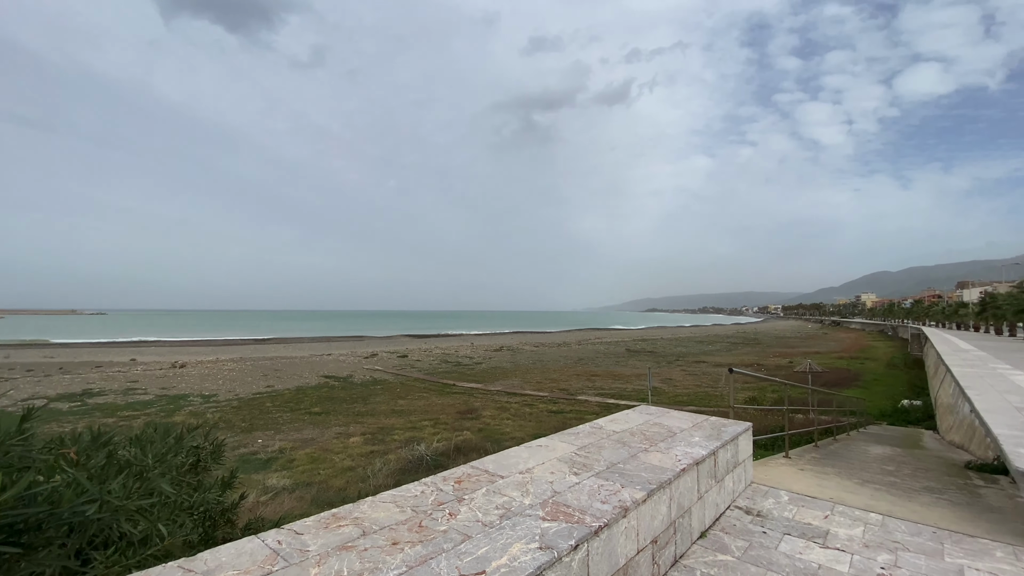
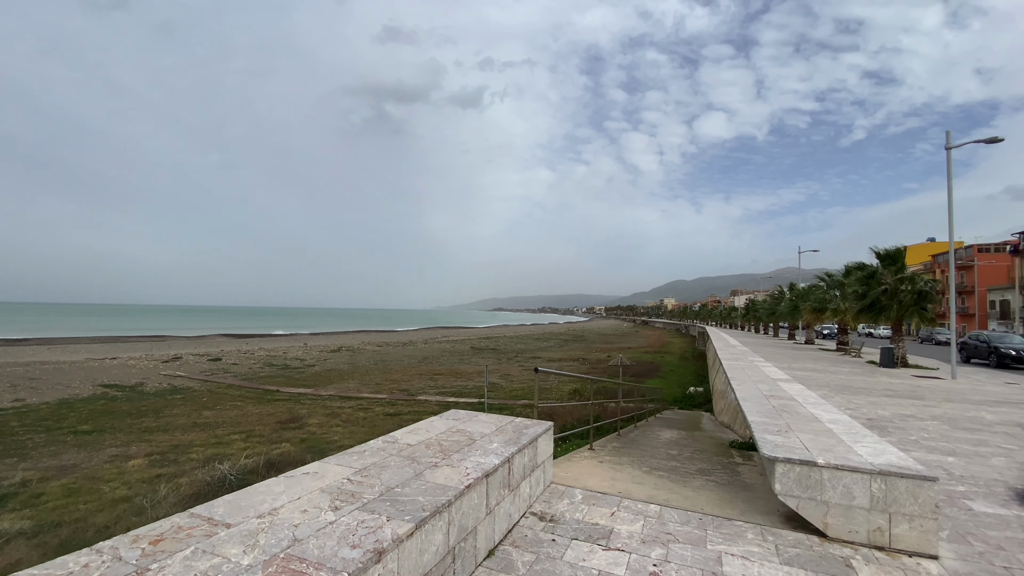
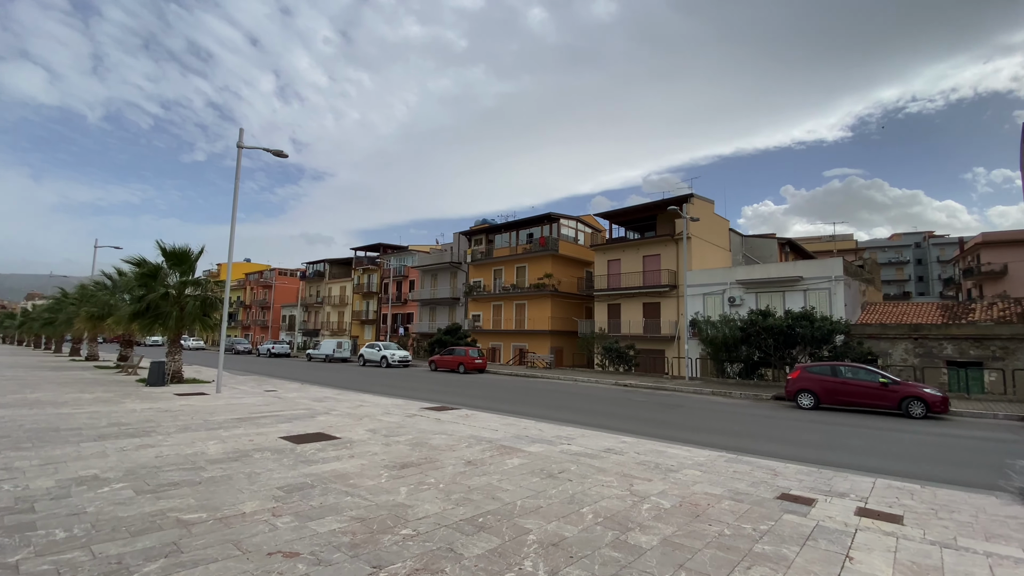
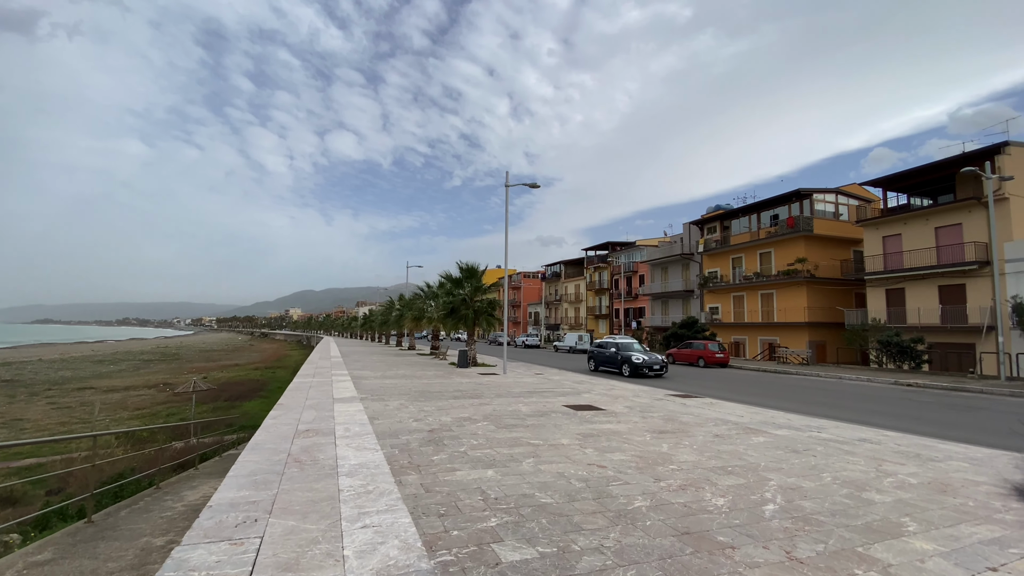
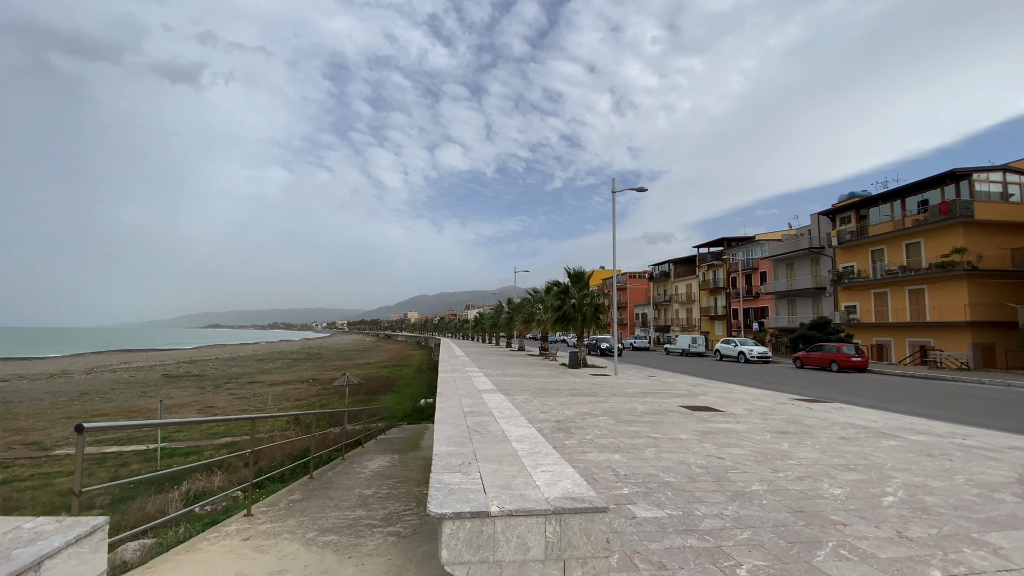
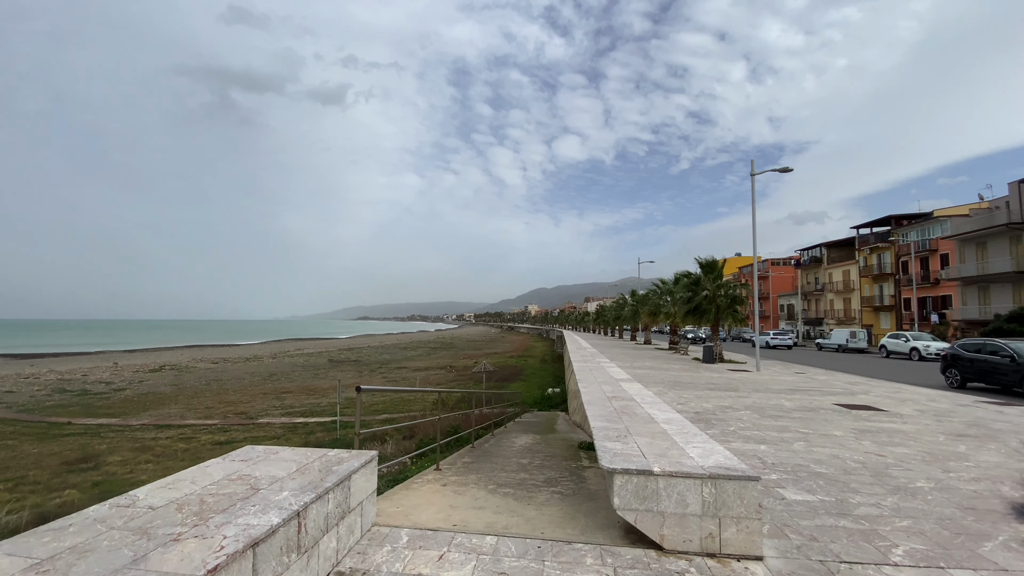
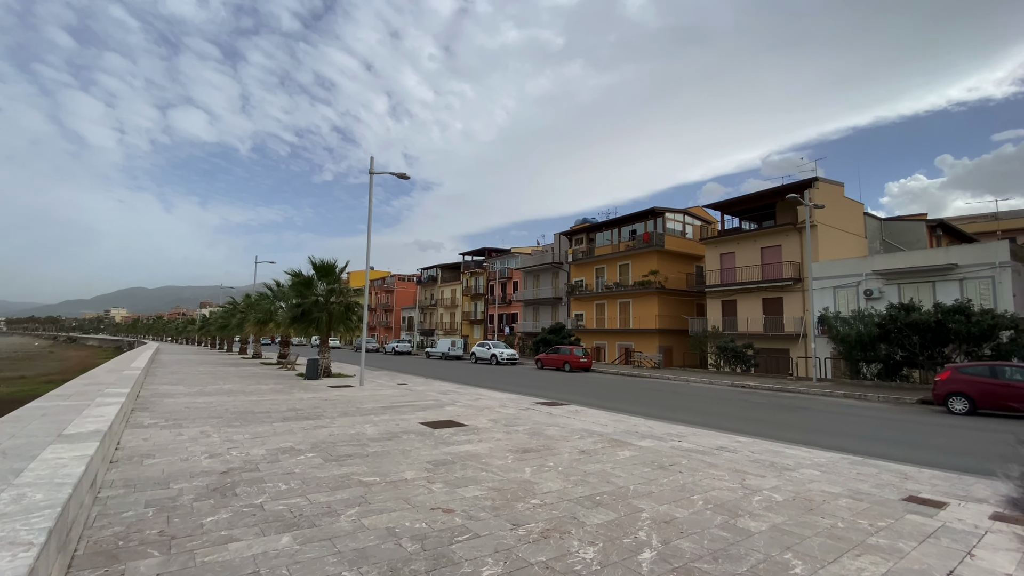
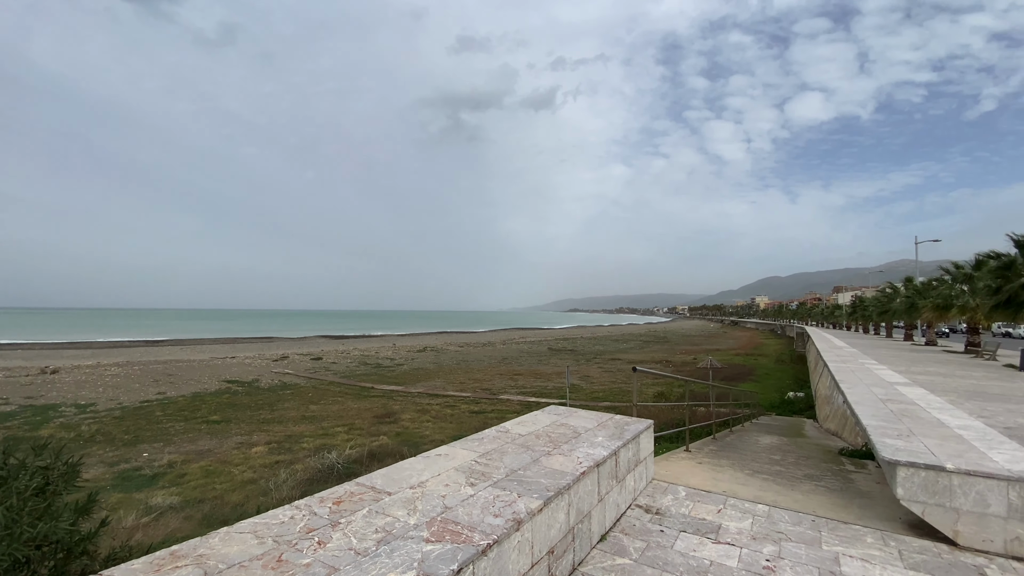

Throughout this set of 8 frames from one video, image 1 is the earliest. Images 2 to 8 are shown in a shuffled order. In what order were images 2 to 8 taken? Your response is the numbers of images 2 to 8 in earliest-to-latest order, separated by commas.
8, 2, 6, 5, 4, 7, 3
